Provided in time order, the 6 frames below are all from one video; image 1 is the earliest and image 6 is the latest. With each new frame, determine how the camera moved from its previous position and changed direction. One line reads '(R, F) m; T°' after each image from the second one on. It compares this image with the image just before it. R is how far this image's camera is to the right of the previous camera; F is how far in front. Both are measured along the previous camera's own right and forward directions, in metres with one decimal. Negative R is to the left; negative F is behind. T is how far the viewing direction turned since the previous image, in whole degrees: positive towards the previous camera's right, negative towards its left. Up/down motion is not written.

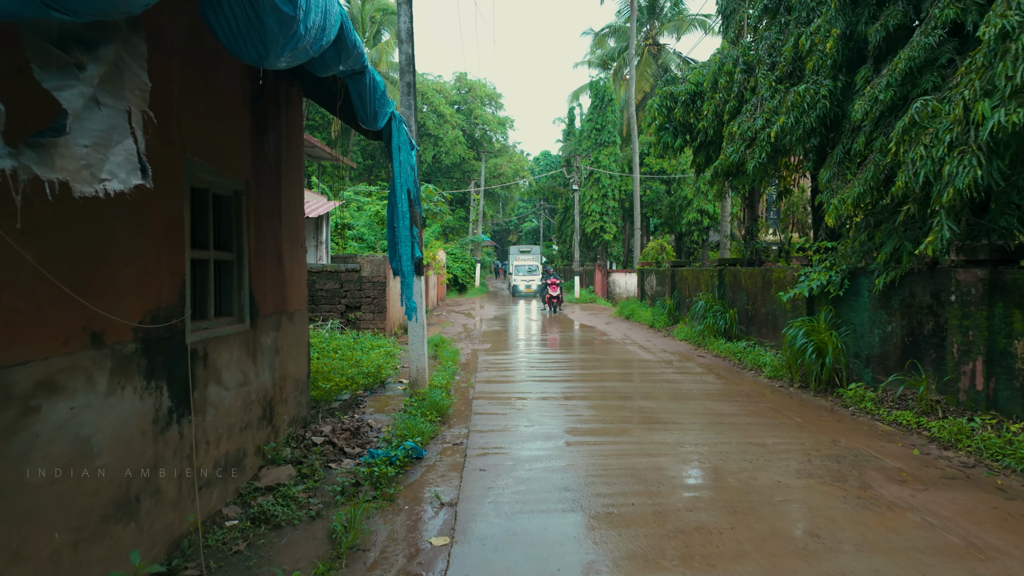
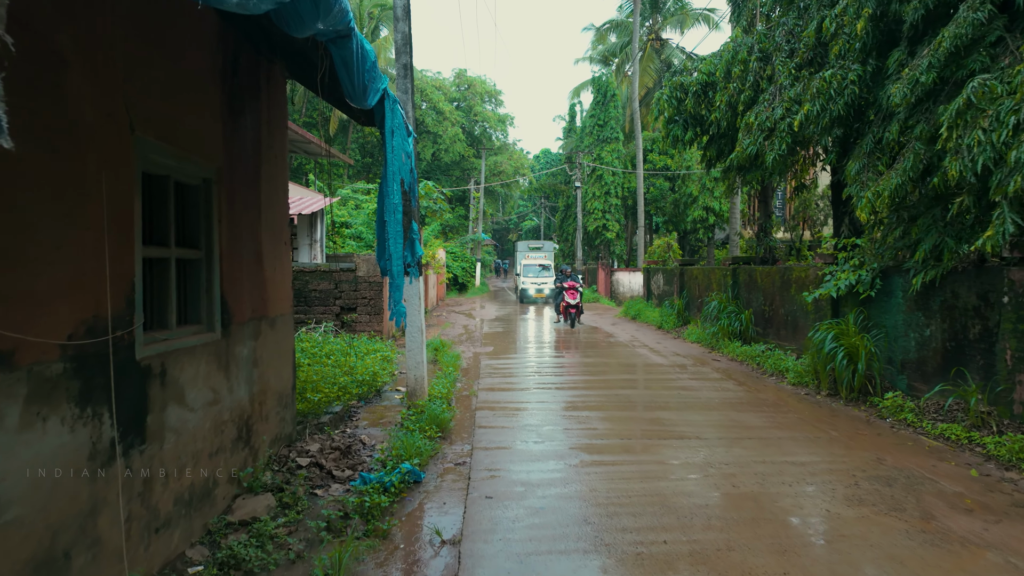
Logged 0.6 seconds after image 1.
(-0.1, +0.6) m; 0°
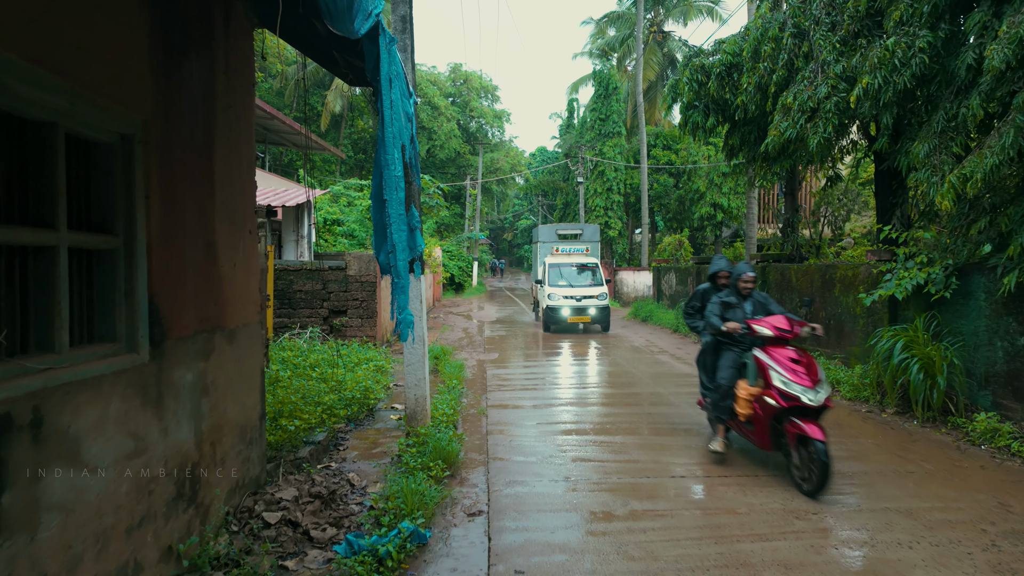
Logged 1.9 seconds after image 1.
(-0.2, +1.1) m; +1°
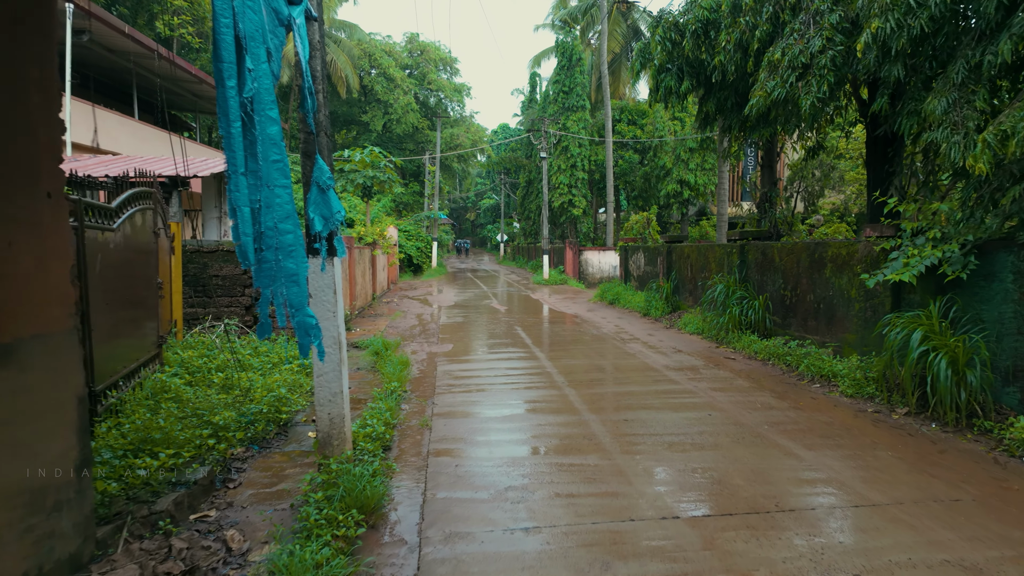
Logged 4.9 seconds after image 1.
(+0.1, +1.1) m; +4°
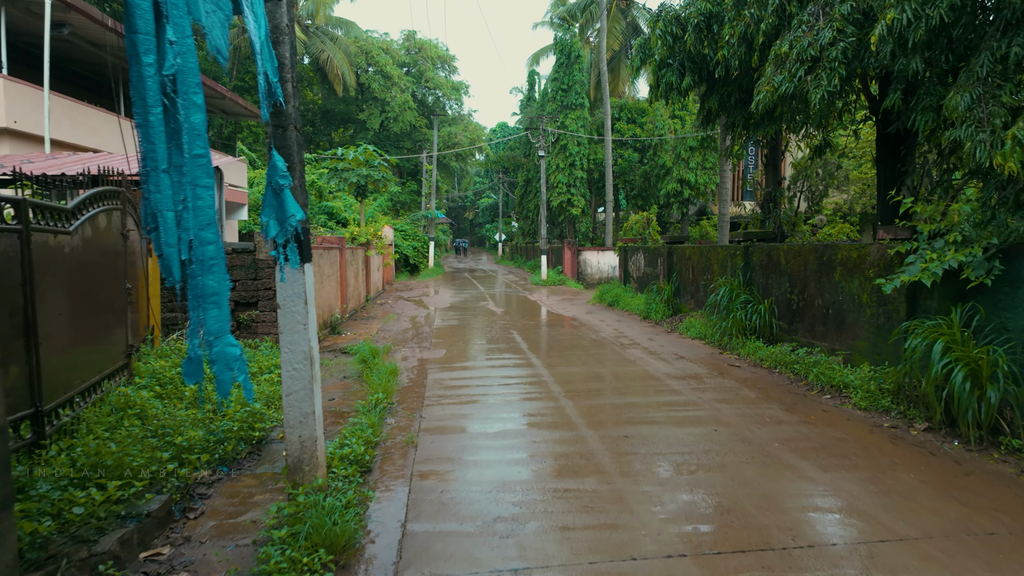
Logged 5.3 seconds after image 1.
(+0.1, +0.4) m; 0°
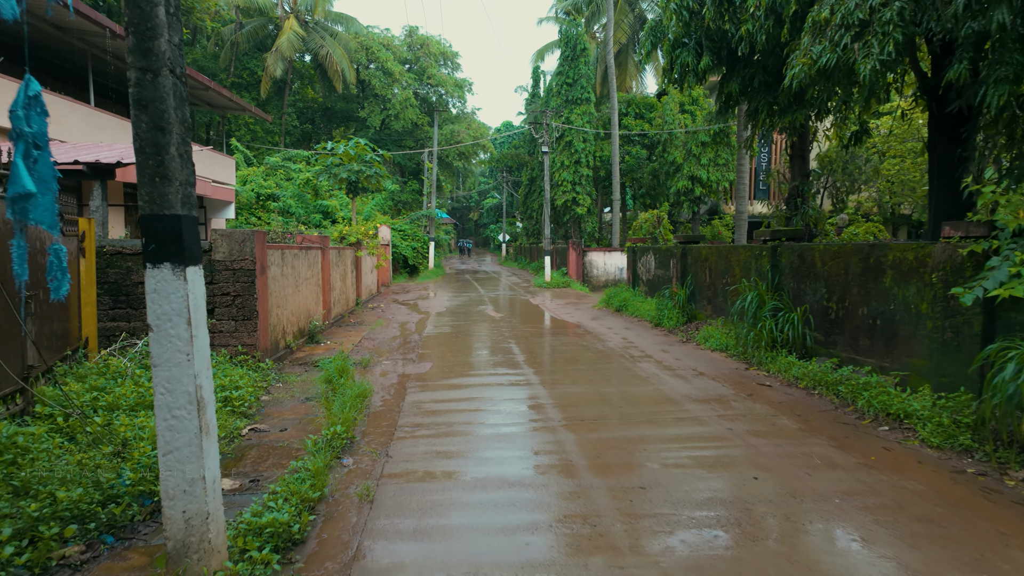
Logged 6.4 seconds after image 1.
(+0.1, +1.1) m; -1°
